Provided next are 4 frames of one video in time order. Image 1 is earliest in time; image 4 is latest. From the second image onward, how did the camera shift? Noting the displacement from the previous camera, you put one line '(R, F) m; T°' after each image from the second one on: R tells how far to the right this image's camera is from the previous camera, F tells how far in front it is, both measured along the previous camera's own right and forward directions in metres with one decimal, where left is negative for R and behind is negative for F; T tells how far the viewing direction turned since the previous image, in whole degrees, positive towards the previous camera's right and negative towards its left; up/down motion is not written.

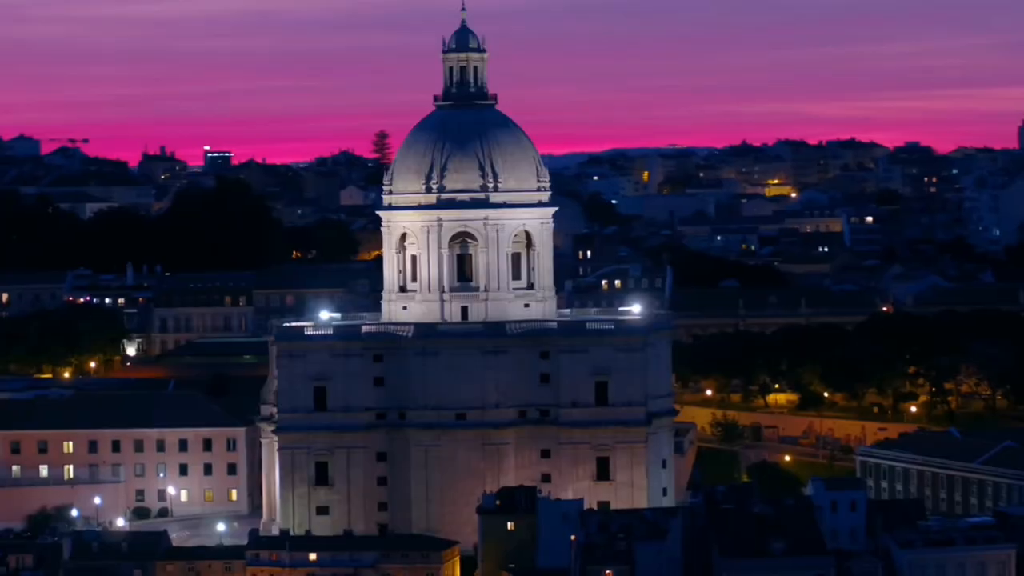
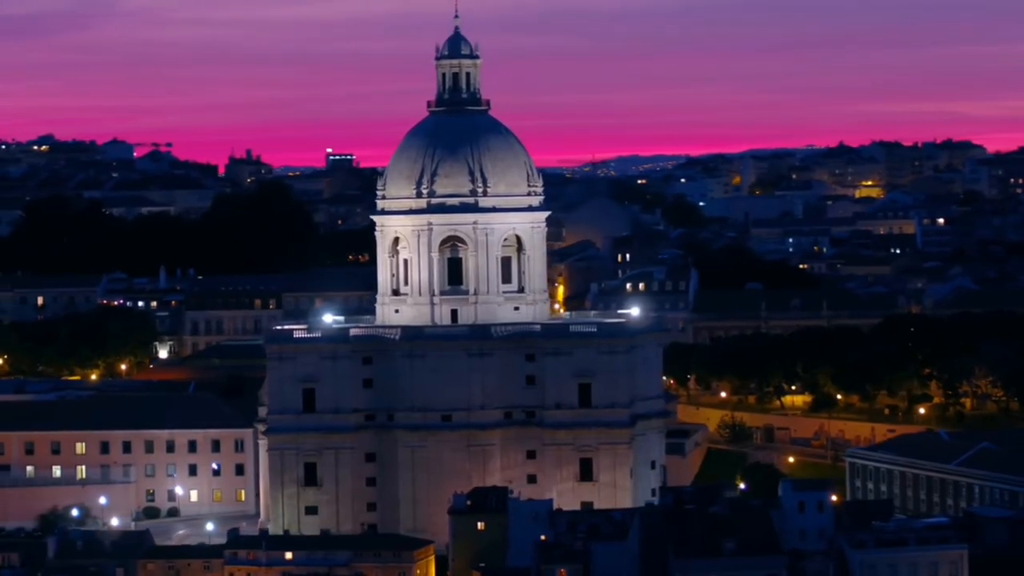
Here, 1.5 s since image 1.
(+3.6, -0.9) m; -3°
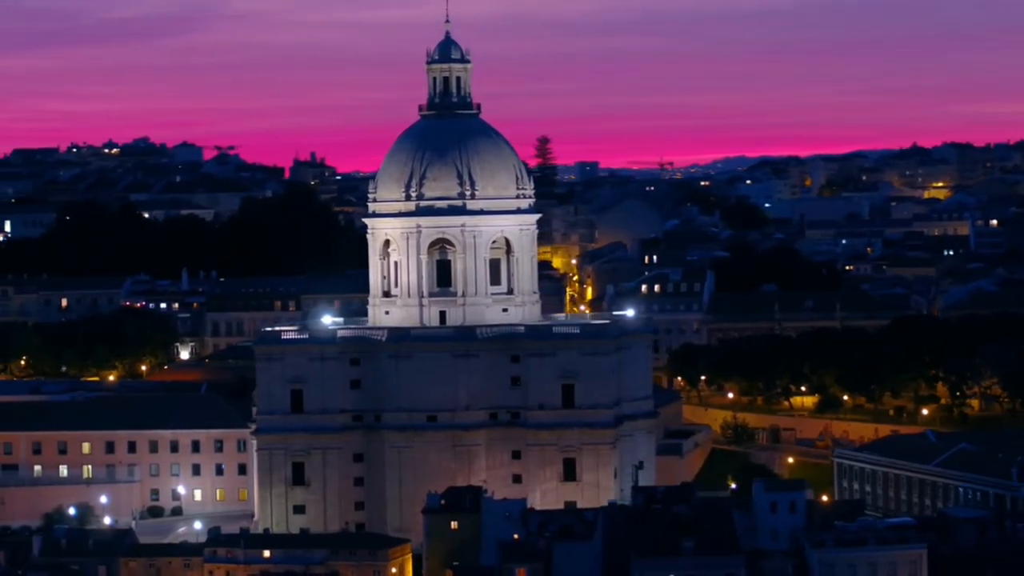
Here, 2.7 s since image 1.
(+2.9, -0.7) m; -2°
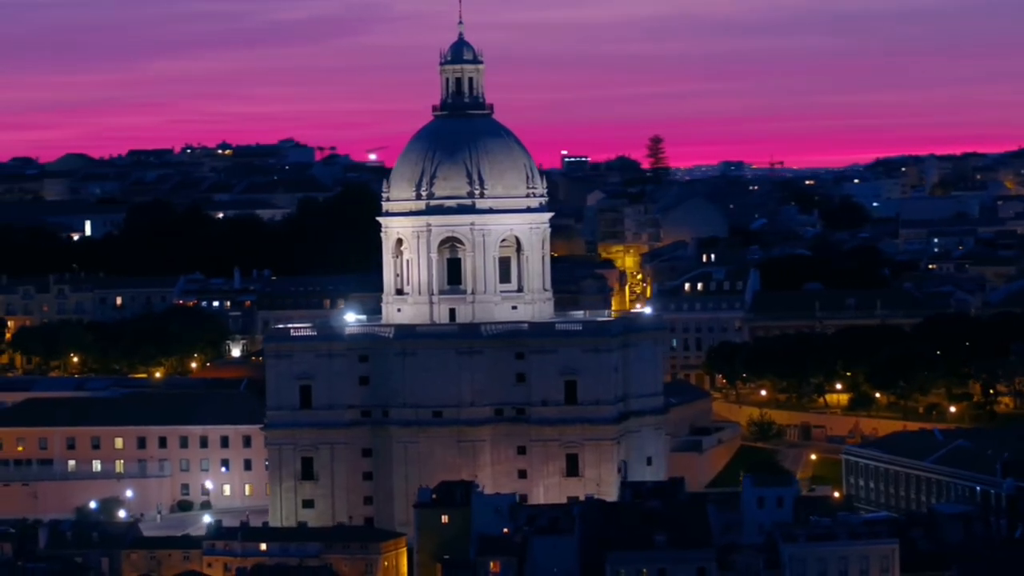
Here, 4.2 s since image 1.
(+3.8, -0.8) m; -3°
